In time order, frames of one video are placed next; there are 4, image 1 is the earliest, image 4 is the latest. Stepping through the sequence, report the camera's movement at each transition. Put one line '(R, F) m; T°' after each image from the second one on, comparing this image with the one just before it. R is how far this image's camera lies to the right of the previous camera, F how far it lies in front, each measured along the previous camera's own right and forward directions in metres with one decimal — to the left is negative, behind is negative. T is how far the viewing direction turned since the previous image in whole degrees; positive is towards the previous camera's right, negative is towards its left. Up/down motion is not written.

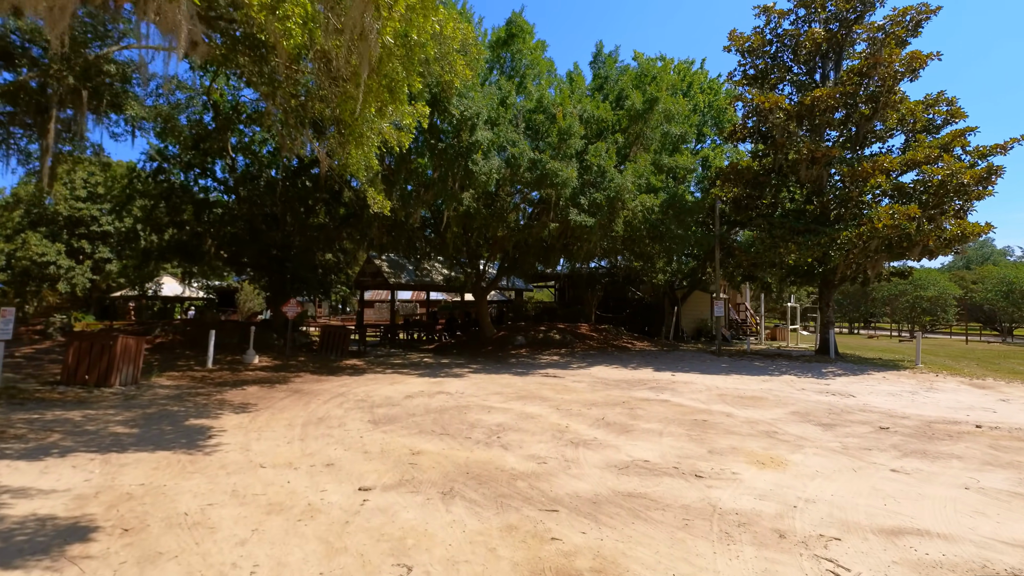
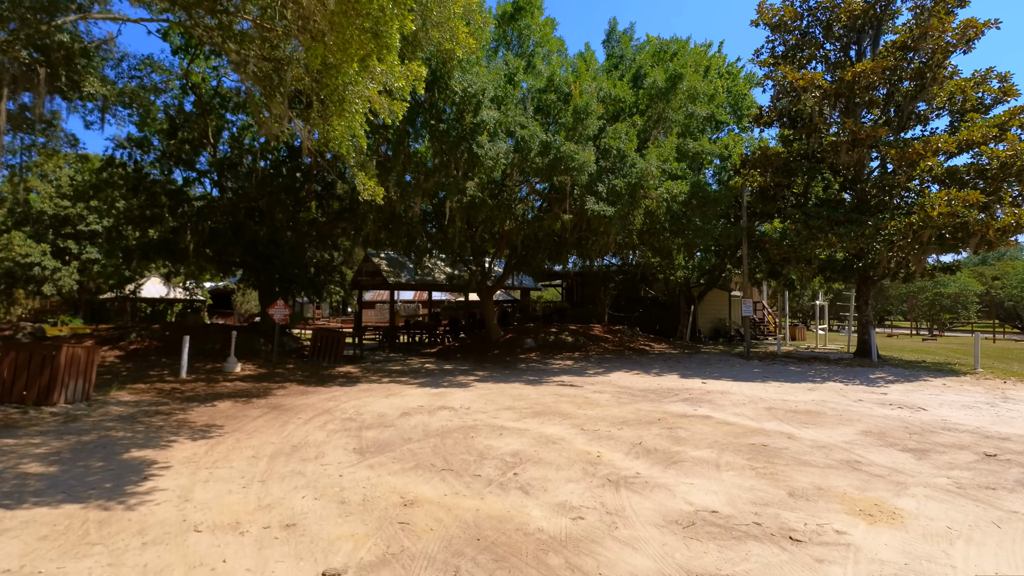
(-0.2, +1.6) m; 0°
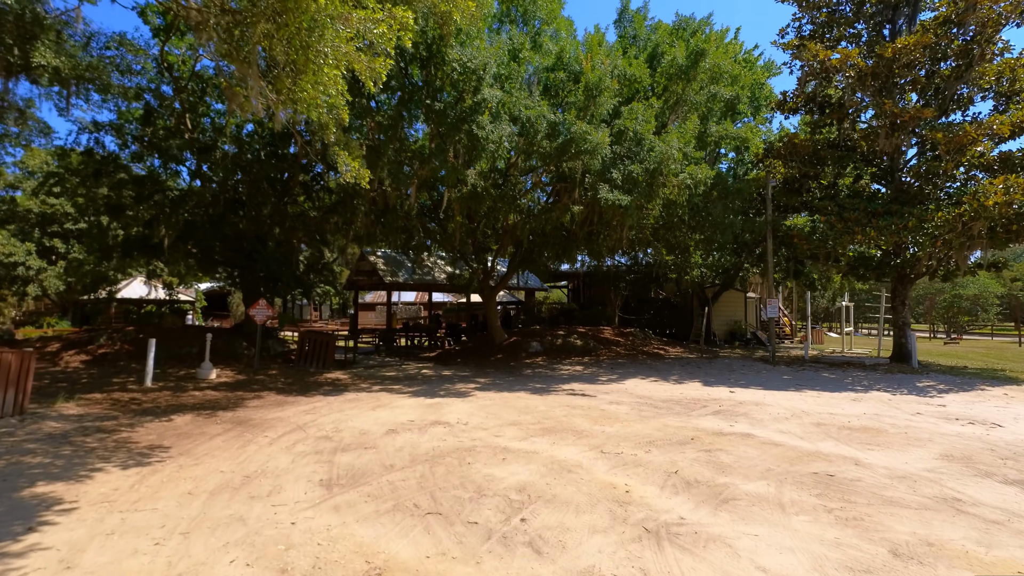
(0.0, +1.4) m; 0°
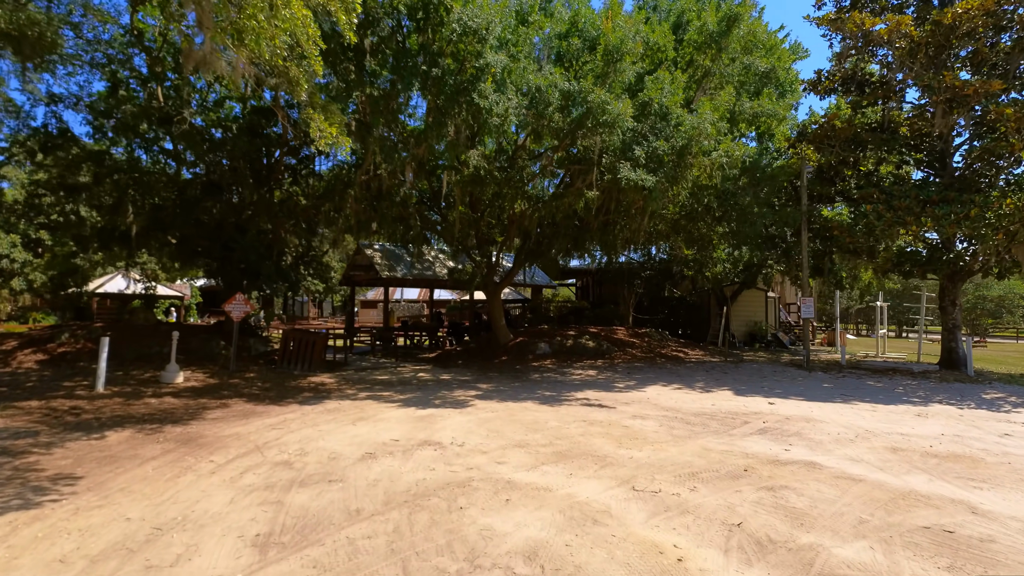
(0.0, +1.6) m; -1°
